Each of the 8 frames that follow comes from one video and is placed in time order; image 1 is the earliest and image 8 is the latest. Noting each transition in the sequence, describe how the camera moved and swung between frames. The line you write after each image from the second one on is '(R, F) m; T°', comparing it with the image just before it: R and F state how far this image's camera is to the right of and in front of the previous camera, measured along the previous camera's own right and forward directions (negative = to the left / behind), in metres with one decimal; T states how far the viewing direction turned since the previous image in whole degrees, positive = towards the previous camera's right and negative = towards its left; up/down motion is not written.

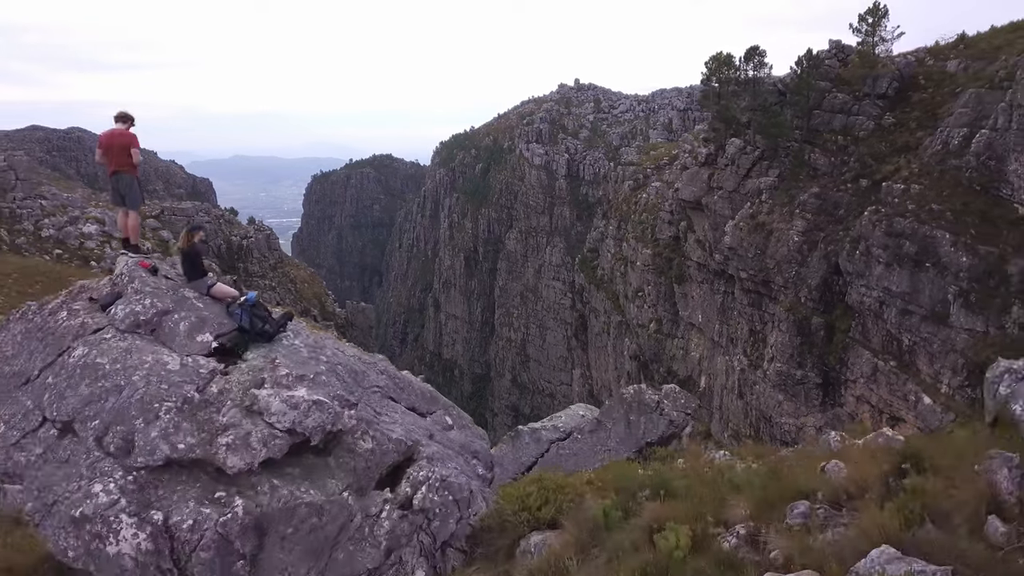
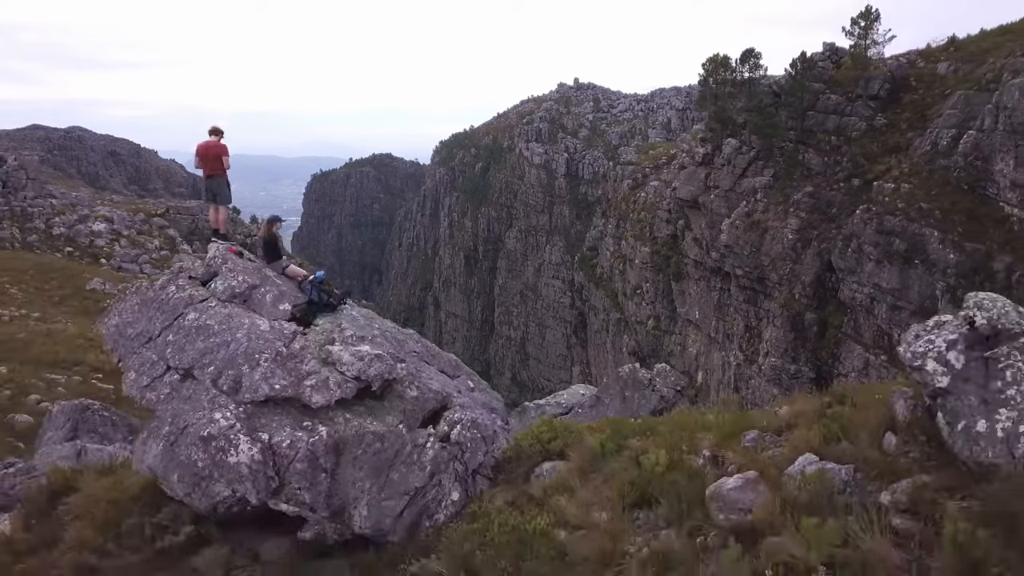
(-0.1, -0.9) m; 0°
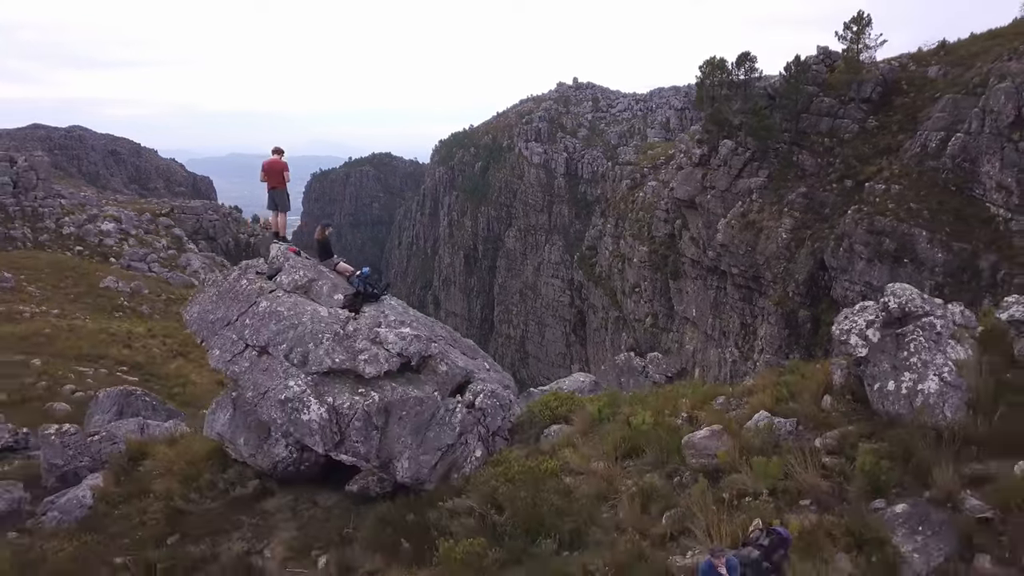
(-0.1, -0.9) m; 0°
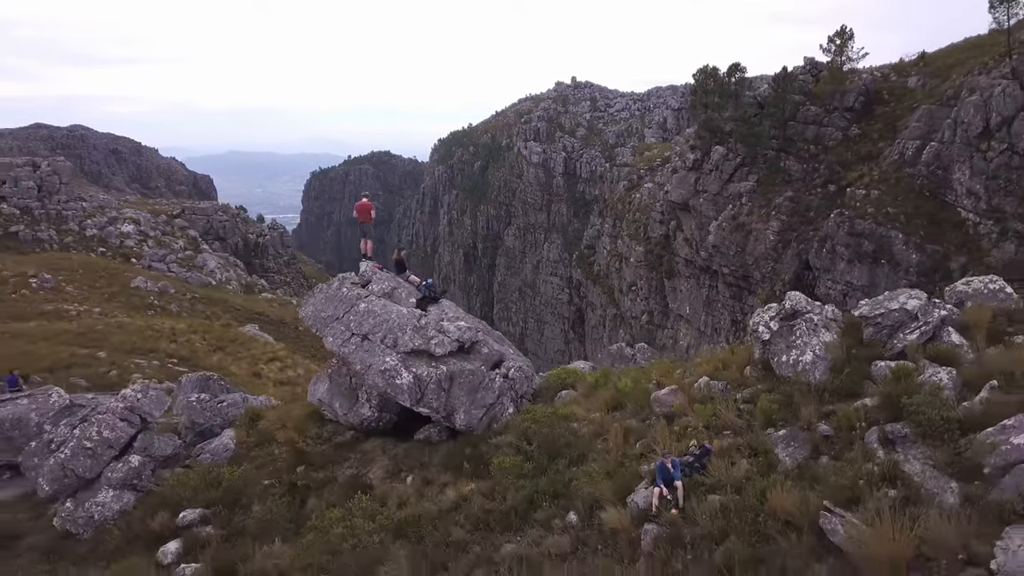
(-0.2, -2.1) m; 0°
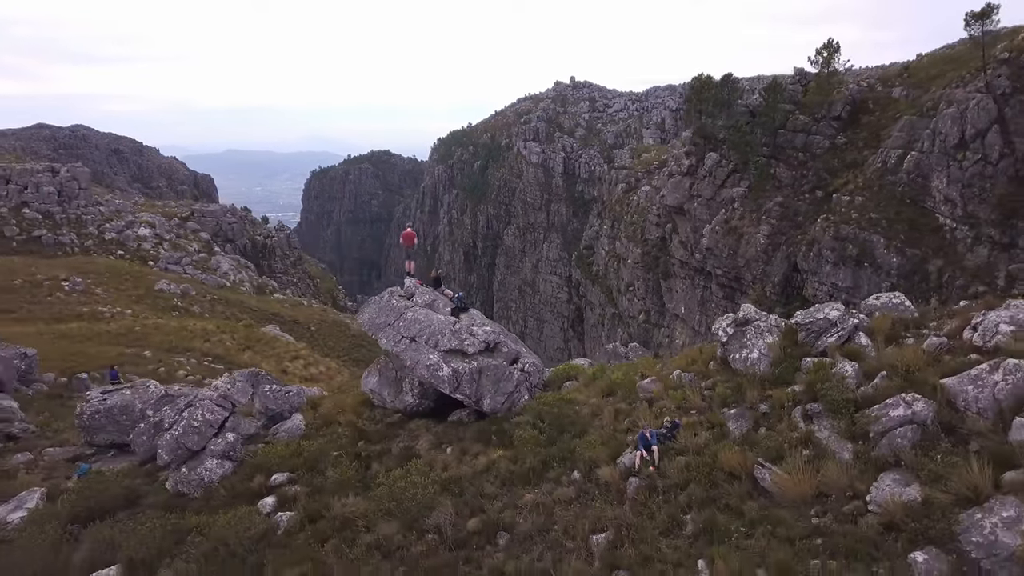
(-0.2, -1.8) m; 0°
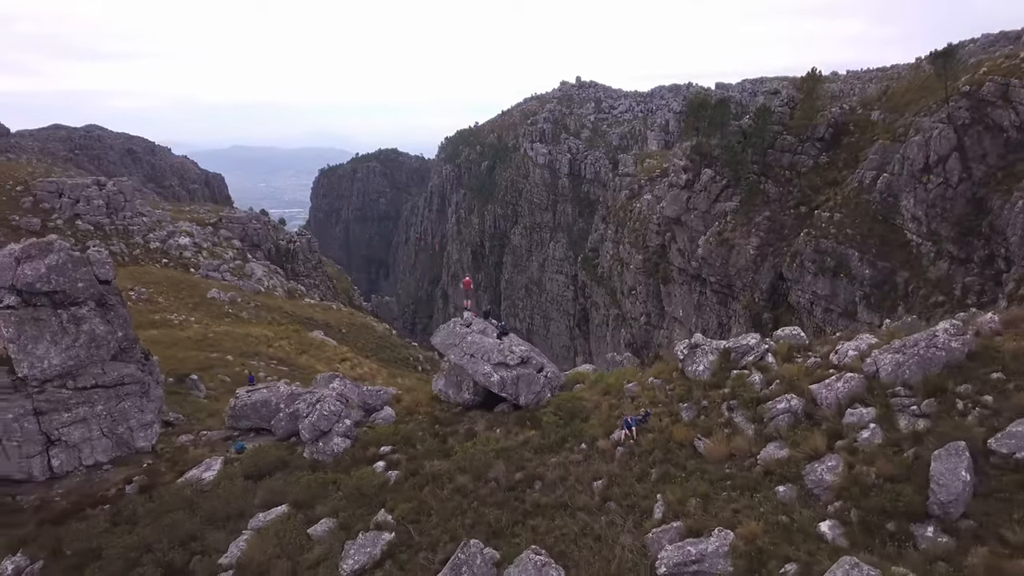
(-0.3, -4.0) m; 0°
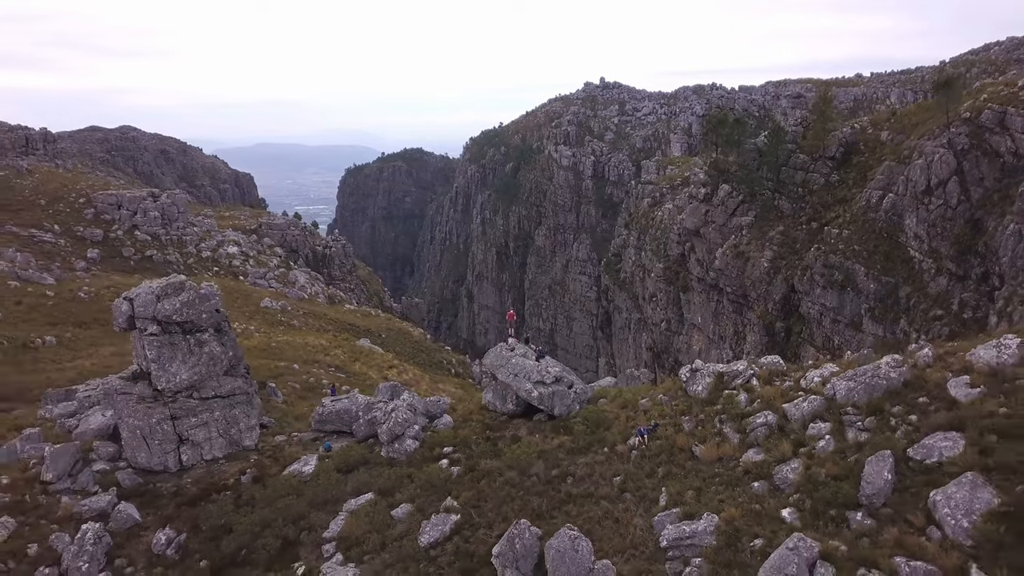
(-0.3, -3.0) m; -2°
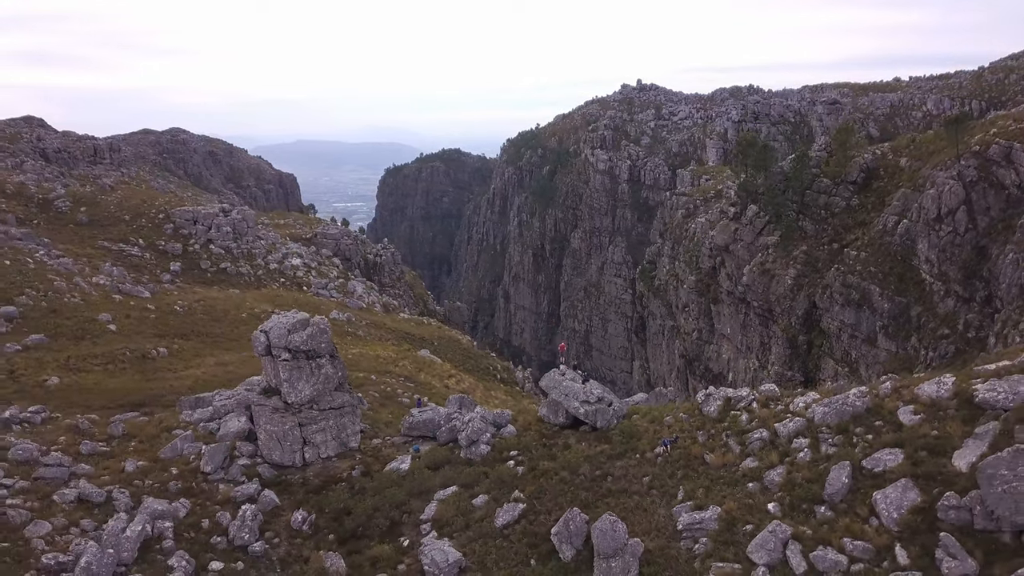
(-0.4, -4.2) m; -2°
